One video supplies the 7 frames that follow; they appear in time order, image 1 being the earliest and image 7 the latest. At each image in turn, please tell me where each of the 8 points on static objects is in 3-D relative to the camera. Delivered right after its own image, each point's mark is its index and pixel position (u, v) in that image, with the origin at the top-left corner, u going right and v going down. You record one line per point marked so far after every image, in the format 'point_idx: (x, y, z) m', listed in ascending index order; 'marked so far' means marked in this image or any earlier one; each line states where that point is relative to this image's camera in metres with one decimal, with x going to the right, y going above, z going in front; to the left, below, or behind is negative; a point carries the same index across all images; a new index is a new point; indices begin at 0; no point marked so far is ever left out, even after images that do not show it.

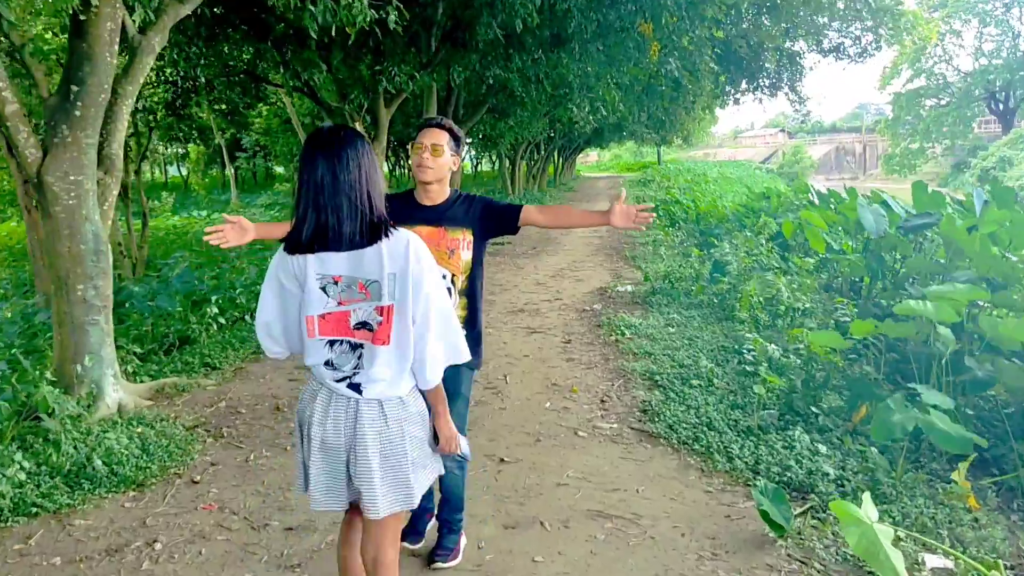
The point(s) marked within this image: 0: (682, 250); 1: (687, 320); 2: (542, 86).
0: (+2.4, +0.5, +13.1) m
1: (+1.4, -0.3, +7.4) m
2: (+0.5, +3.3, +15.1) m
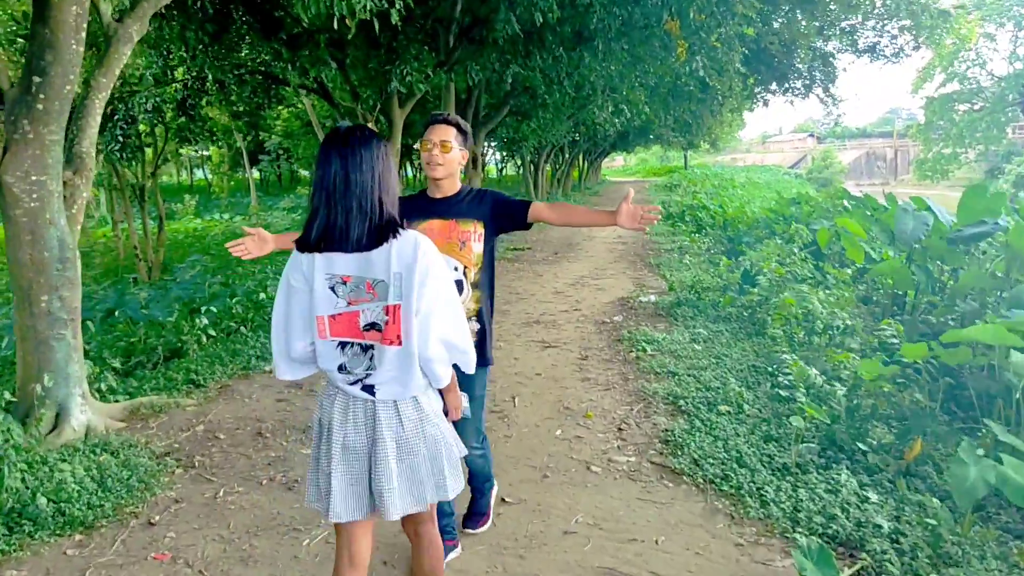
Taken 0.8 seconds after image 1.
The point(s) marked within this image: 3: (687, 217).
0: (+2.7, +0.4, +12.5) m
1: (+1.5, -0.4, +6.9) m
2: (+0.9, +3.2, +14.6) m
3: (+3.8, +1.5, +19.7) m
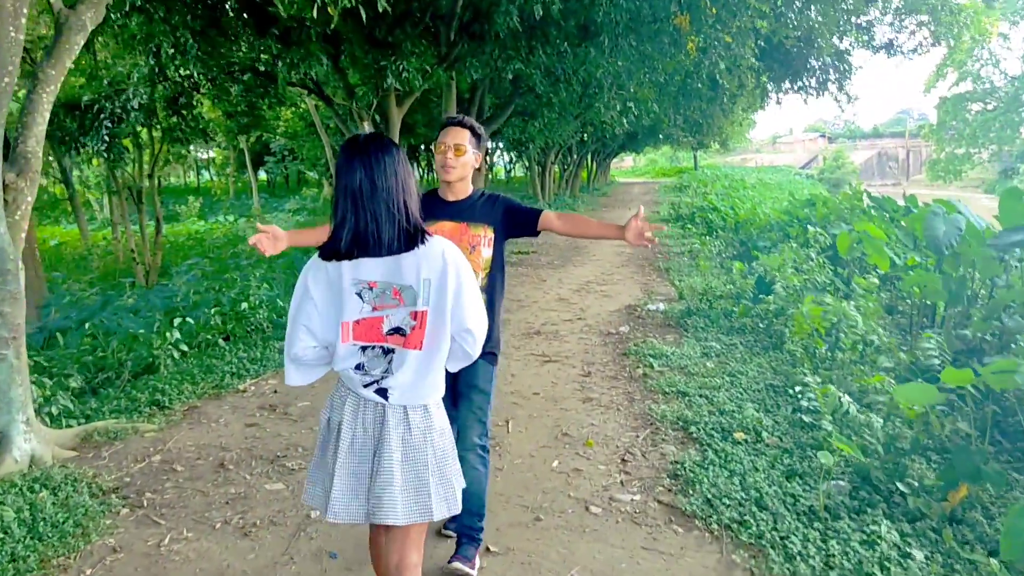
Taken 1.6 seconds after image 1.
0: (+2.7, +0.3, +12.0) m
1: (+1.5, -0.4, +6.4) m
2: (+0.9, +3.1, +14.1) m
3: (+3.9, +1.5, +19.2) m
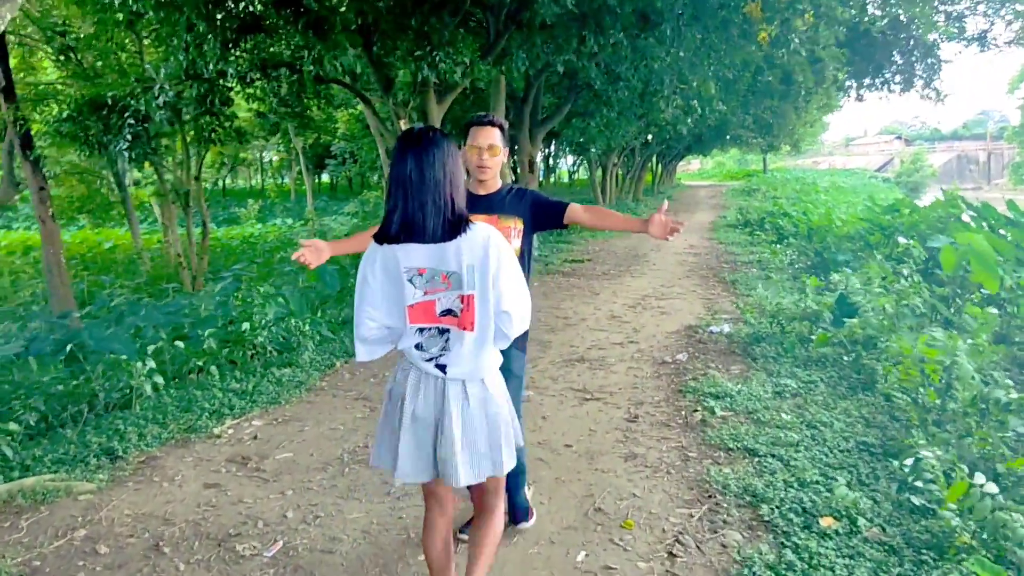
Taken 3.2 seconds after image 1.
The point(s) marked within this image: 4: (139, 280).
0: (+3.3, +0.1, +10.8) m
1: (+1.7, -0.6, +5.3) m
2: (+1.7, +2.9, +13.0) m
3: (+5.0, +1.2, +17.9) m
4: (-6.9, +0.2, +17.0) m
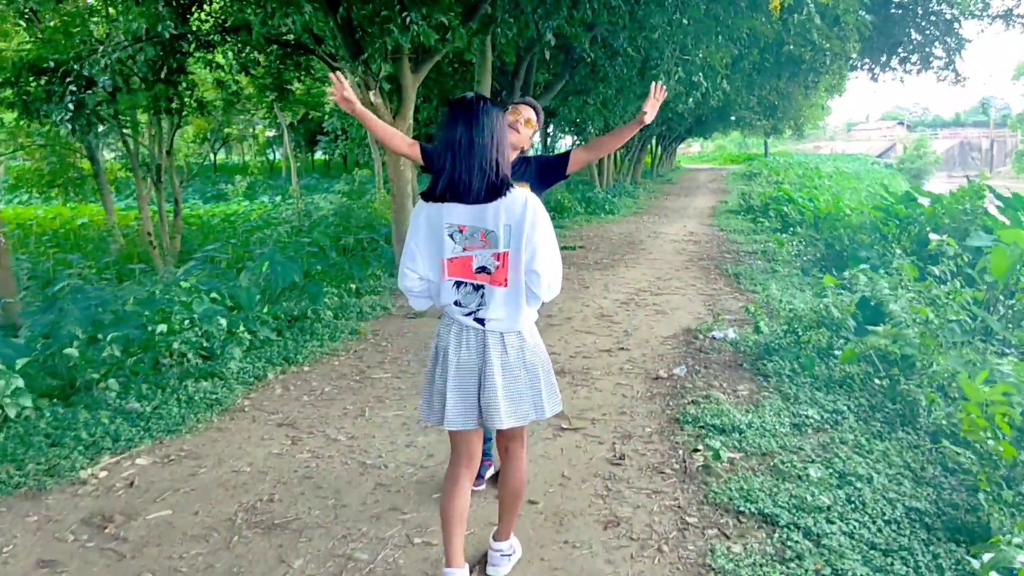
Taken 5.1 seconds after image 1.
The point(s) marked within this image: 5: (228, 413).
0: (+3.1, +0.2, +9.8) m
1: (+1.5, -0.6, +4.3) m
2: (+1.5, +3.1, +12.0) m
3: (+4.8, +1.4, +16.9) m
4: (-7.1, +0.5, +16.0) m
5: (-1.4, -0.6, +4.5) m
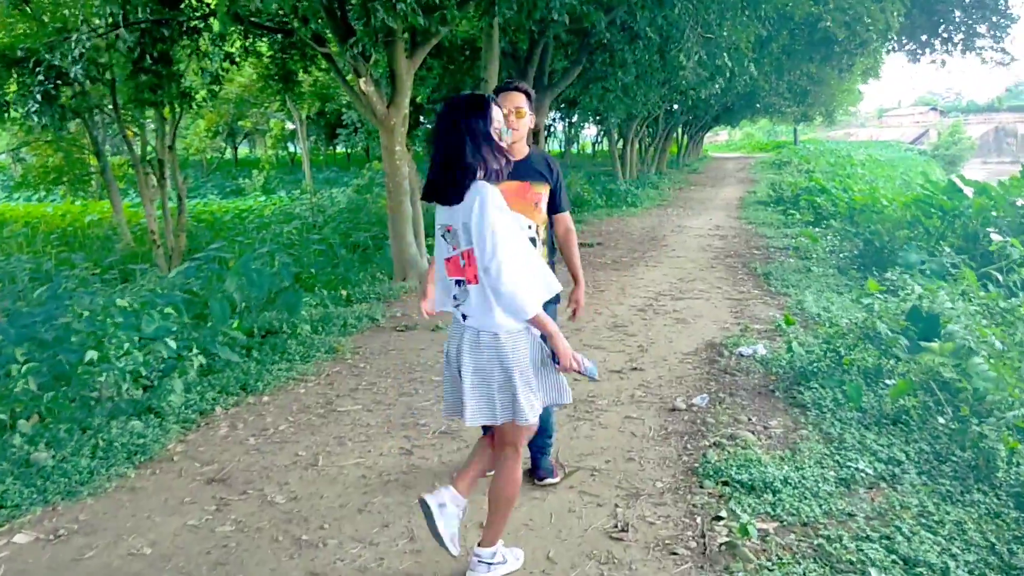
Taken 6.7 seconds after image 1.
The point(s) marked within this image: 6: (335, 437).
0: (+3.2, +0.2, +9.0) m
1: (+1.4, -0.7, +3.5) m
2: (+1.7, +3.1, +11.1) m
3: (+5.1, +1.5, +16.0) m
4: (-6.9, +0.5, +15.4) m
5: (-1.5, -0.7, +3.7) m
6: (-0.8, -0.7, +4.1) m
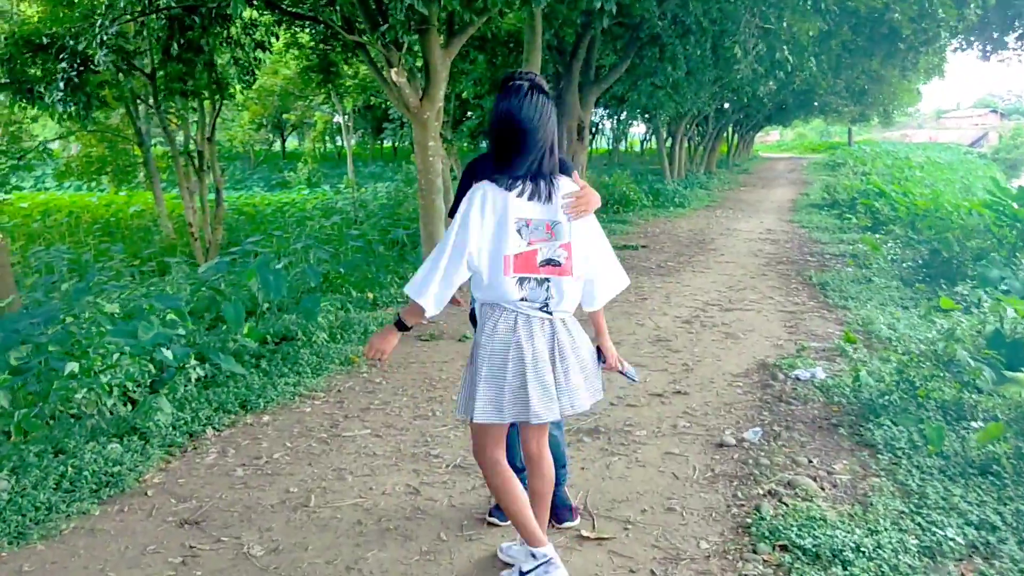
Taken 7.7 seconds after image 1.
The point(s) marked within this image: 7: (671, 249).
0: (+3.5, 0.0, +8.3) m
1: (+1.5, -0.8, +2.9) m
2: (+2.2, +3.0, +10.5) m
3: (+5.8, +1.3, +15.2) m
4: (-6.2, +0.6, +15.2) m
5: (-1.4, -0.8, +3.3) m
6: (-0.7, -0.7, +3.7) m
7: (+2.0, +0.5, +11.9) m
